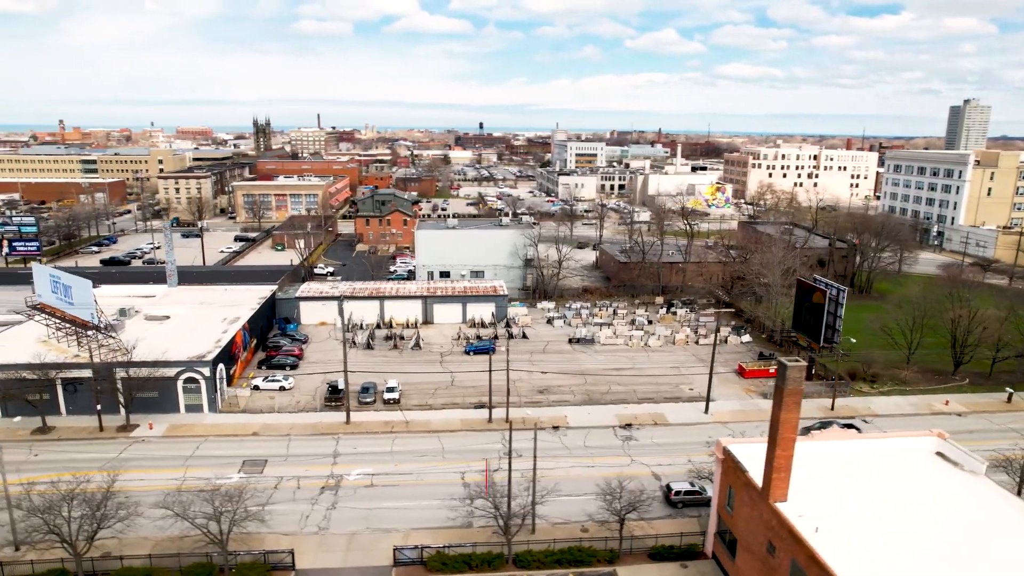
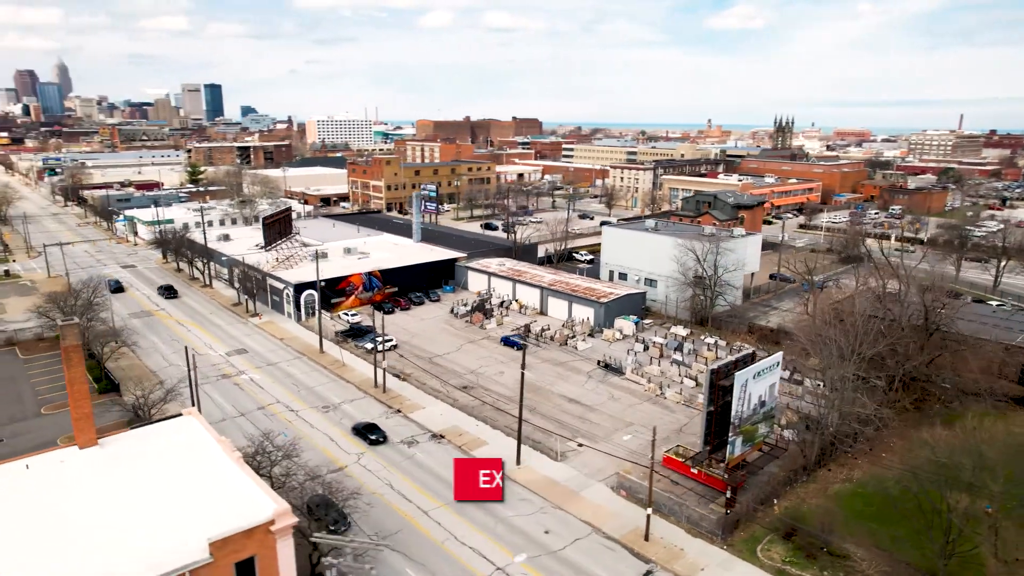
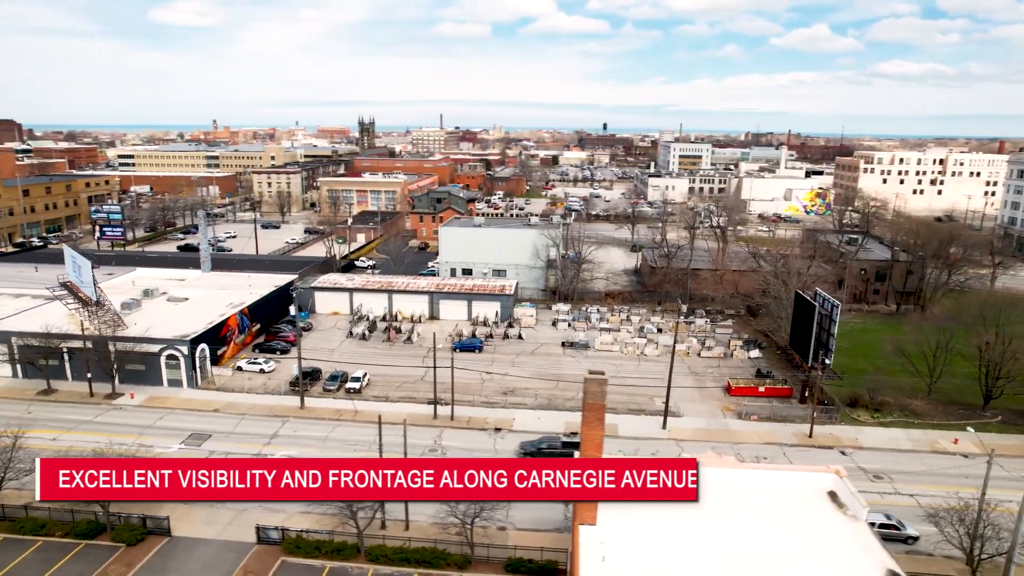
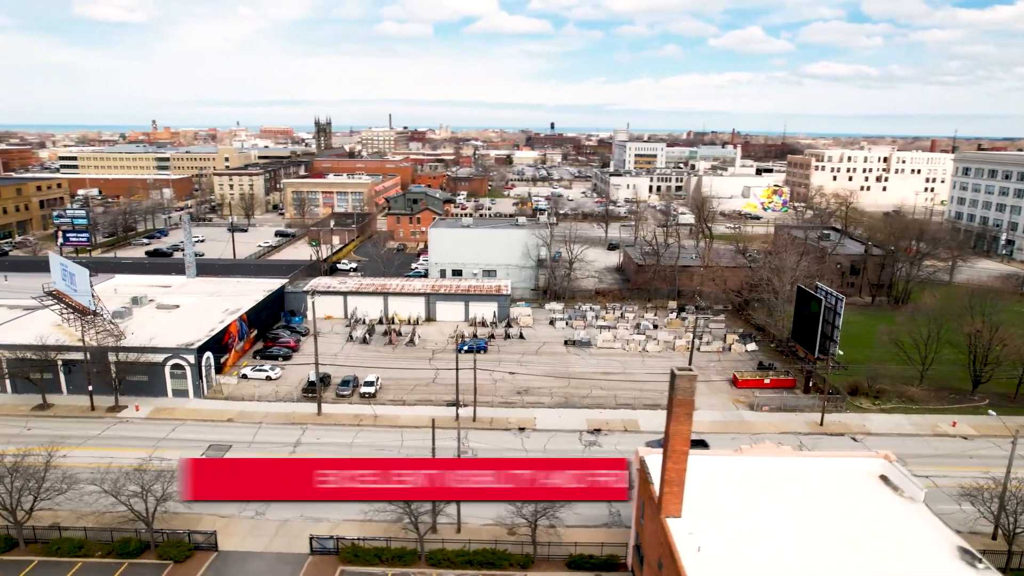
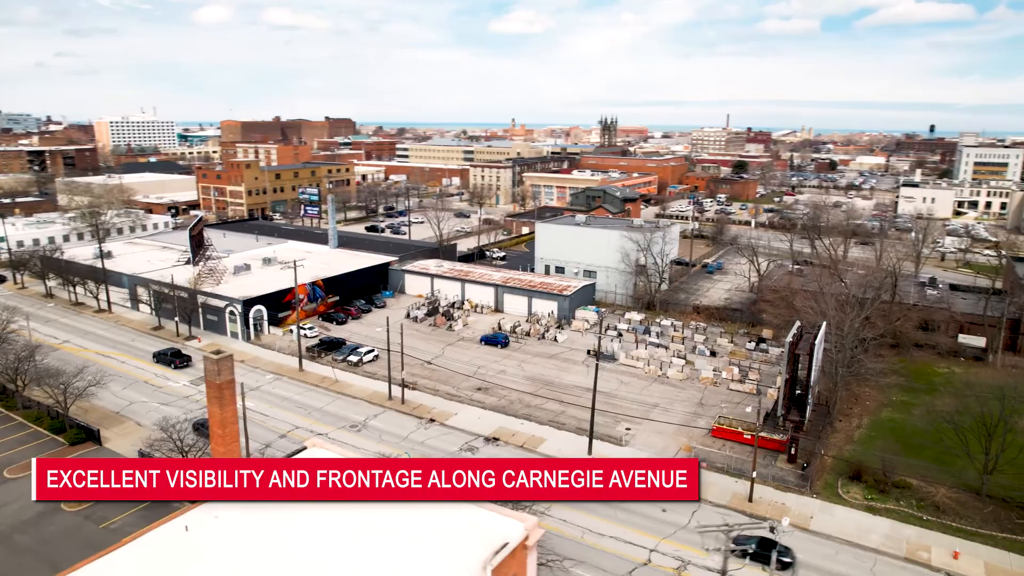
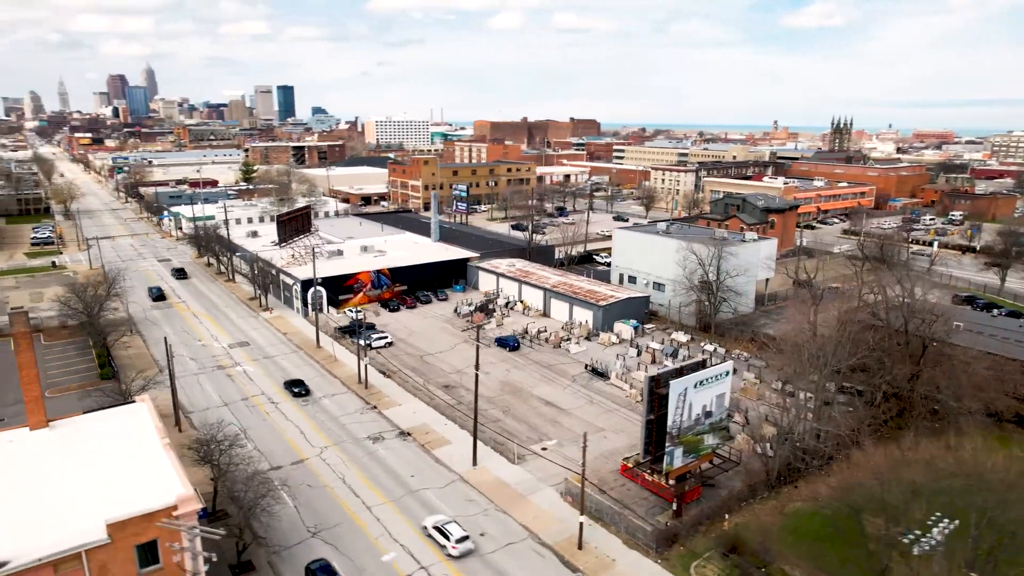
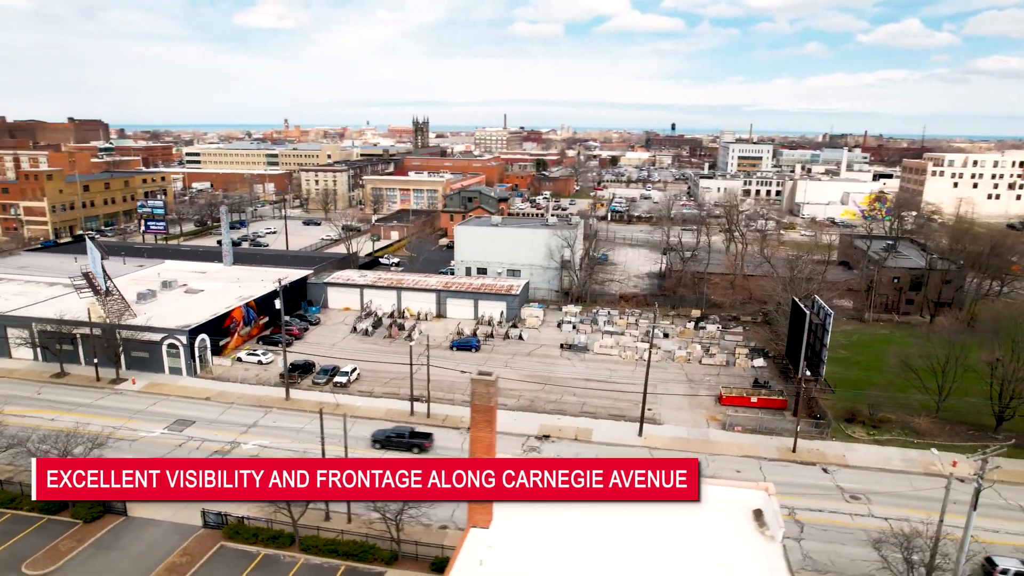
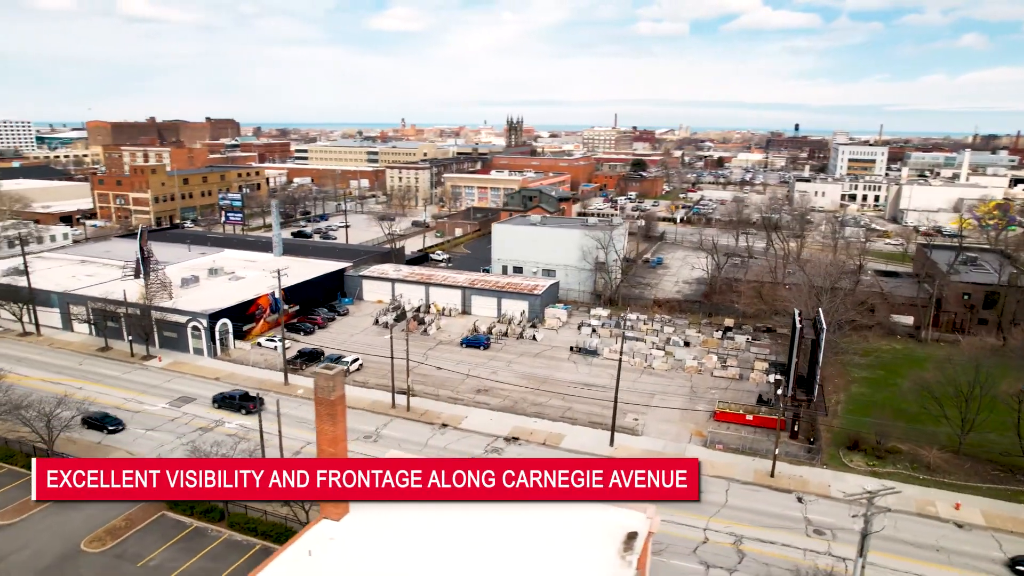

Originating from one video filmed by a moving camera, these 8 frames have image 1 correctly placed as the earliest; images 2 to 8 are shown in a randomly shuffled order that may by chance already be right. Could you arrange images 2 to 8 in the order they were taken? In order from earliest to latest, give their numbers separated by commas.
4, 3, 7, 8, 5, 2, 6
